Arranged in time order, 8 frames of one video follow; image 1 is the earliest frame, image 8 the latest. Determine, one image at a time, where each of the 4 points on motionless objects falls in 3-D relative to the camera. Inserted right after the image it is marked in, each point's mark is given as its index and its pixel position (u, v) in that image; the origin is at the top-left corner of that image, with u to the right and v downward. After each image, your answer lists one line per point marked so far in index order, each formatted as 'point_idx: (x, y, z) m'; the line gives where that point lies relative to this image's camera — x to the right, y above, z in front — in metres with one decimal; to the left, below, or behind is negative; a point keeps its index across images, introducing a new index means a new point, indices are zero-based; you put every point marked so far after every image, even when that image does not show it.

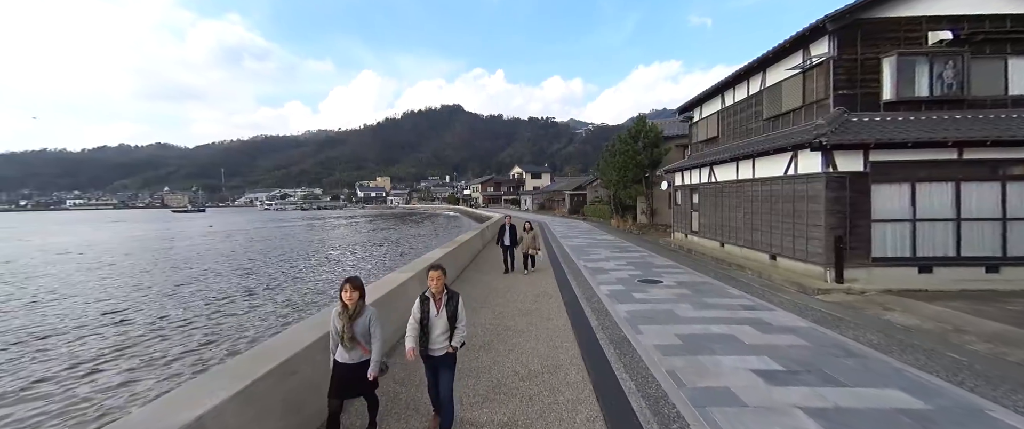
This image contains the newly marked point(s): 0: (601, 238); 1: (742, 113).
0: (+4.1, -1.1, +16.5) m
1: (+6.9, +3.1, +10.7) m
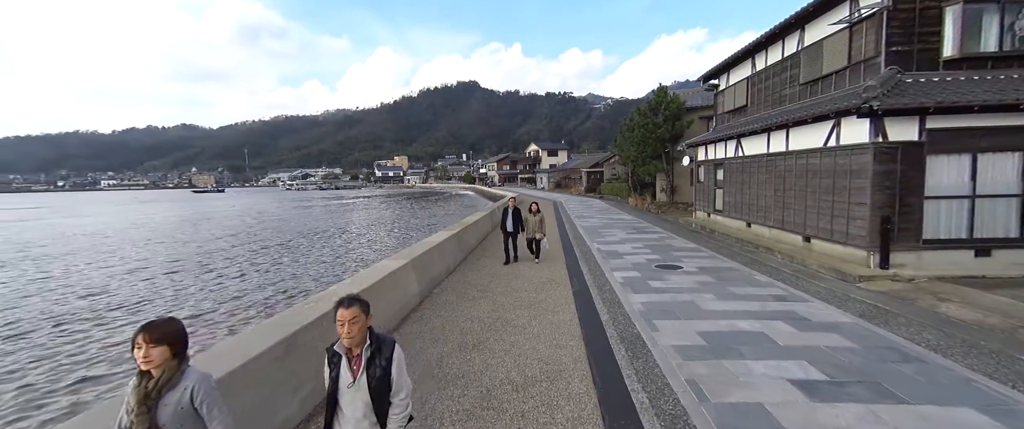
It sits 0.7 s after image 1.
0: (+4.6, -0.2, +15.7) m
1: (+7.1, +3.7, +9.6) m
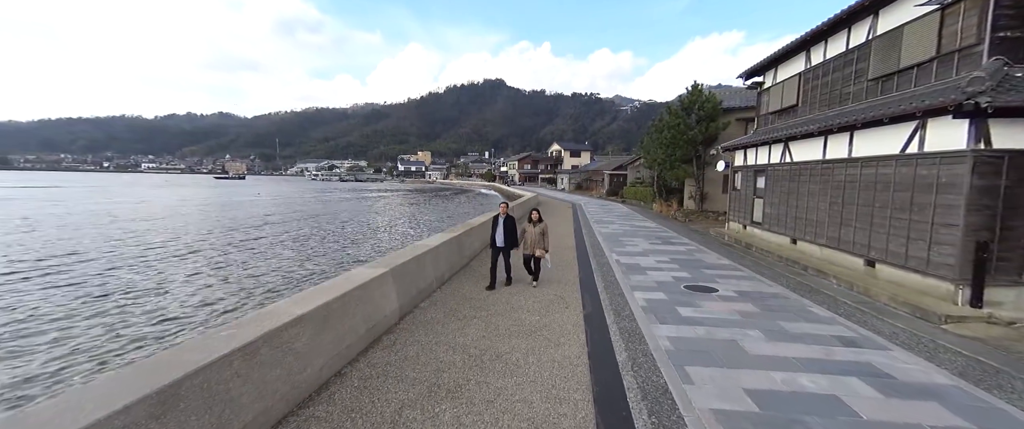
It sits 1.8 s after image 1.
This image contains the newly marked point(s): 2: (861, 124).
0: (+5.2, -0.4, +14.5) m
1: (+7.5, +3.3, +8.2) m
2: (+6.3, +1.6, +6.4) m
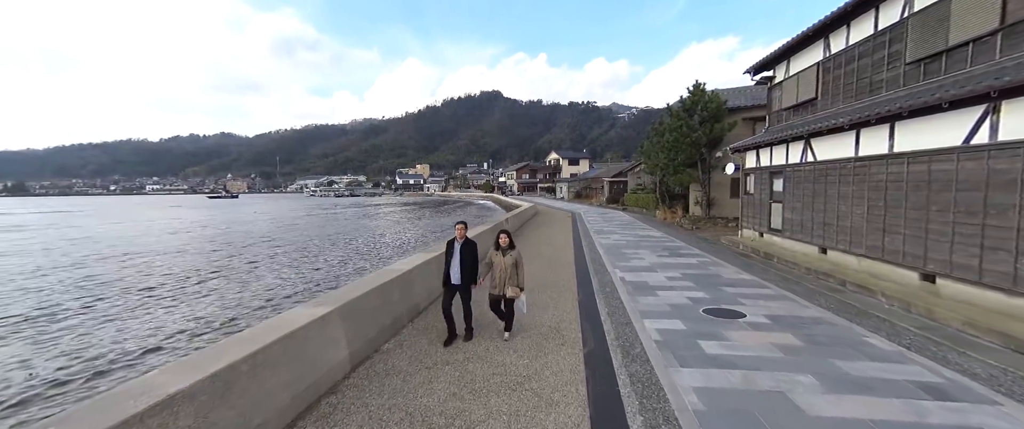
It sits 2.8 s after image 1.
0: (+5.0, -0.8, +13.5) m
1: (+7.2, +3.2, +7.3) m
2: (+6.1, +1.6, +5.4) m
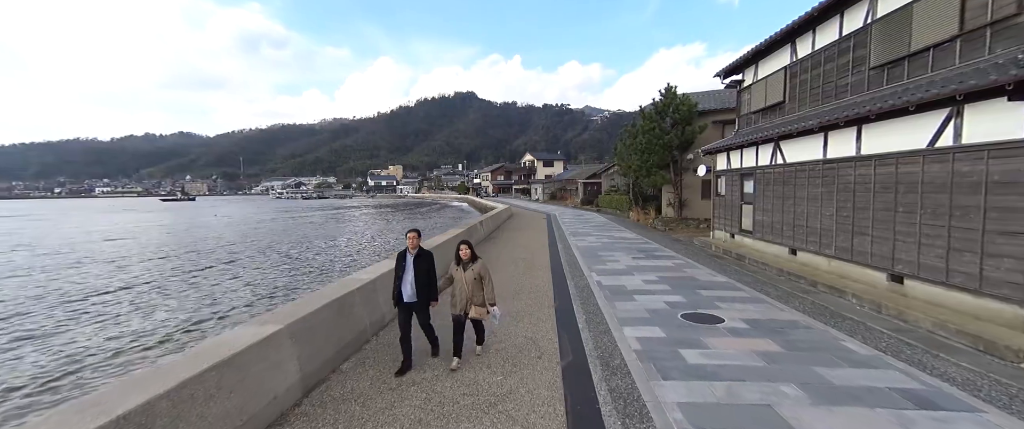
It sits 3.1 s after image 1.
0: (+4.1, -0.8, +13.5) m
1: (+6.7, +3.1, +7.5) m
2: (+5.6, +1.5, +5.5) m
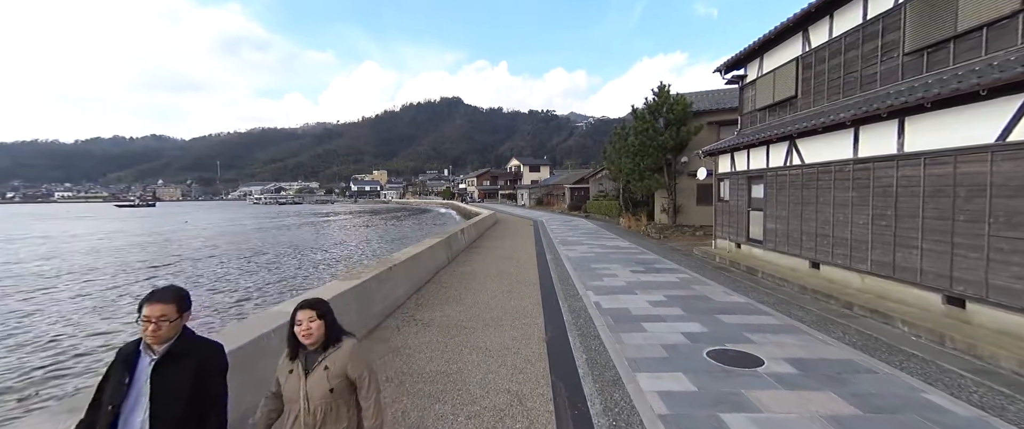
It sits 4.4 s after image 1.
0: (+3.5, -1.1, +12.5) m
1: (+6.3, +3.0, +6.6) m
2: (+5.4, +1.4, +4.6) m
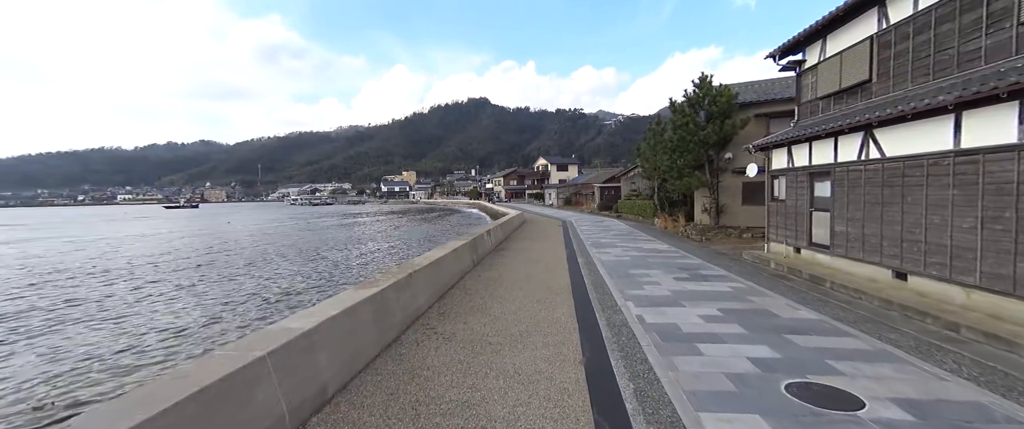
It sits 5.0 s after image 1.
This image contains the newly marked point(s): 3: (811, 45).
0: (+4.5, -1.1, +11.6) m
1: (+6.8, +3.0, +5.5) m
2: (+5.7, +1.4, +3.6) m
3: (+7.3, +4.2, +8.6) m
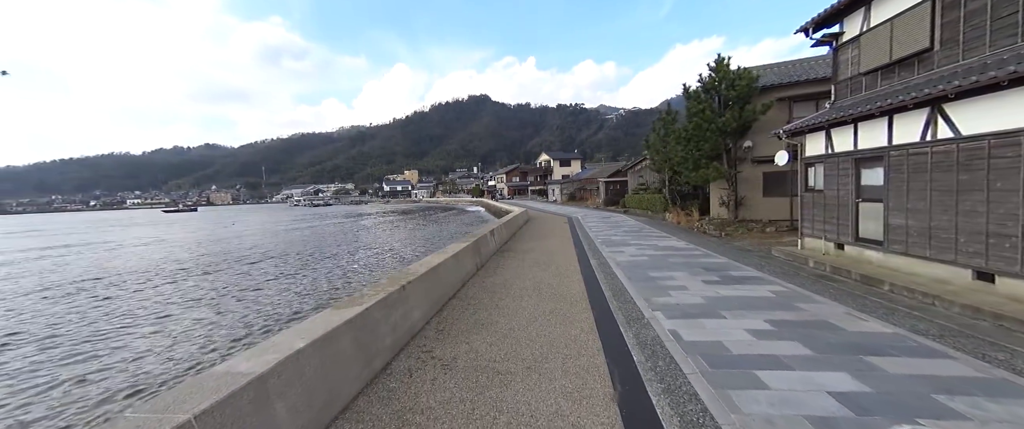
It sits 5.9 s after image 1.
0: (+4.6, -1.0, +10.7) m
1: (+6.9, +3.1, +4.6) m
2: (+5.8, +1.5, +2.7) m
3: (+7.3, +4.4, +7.7) m
